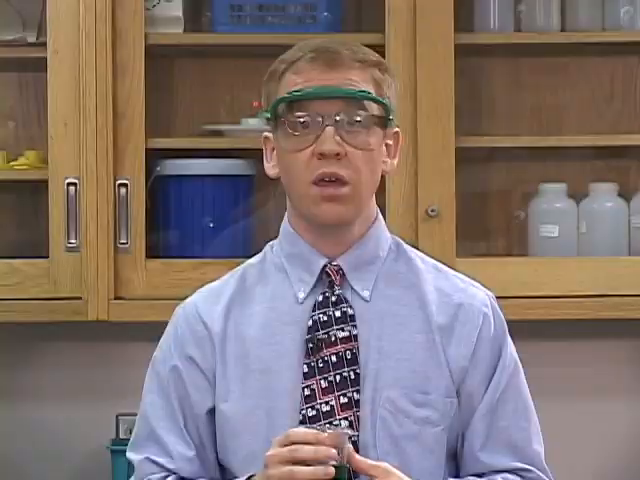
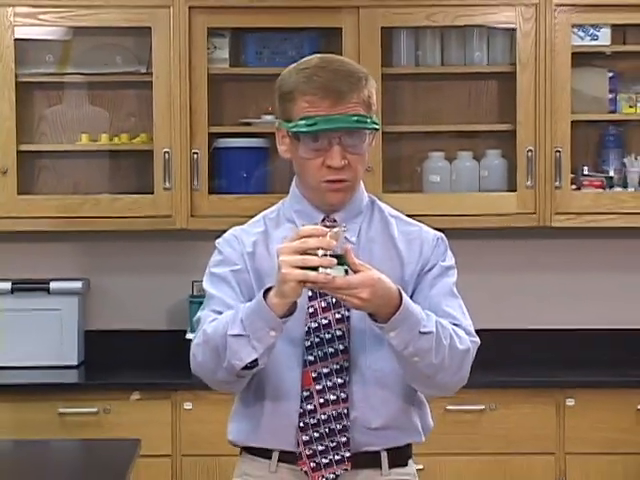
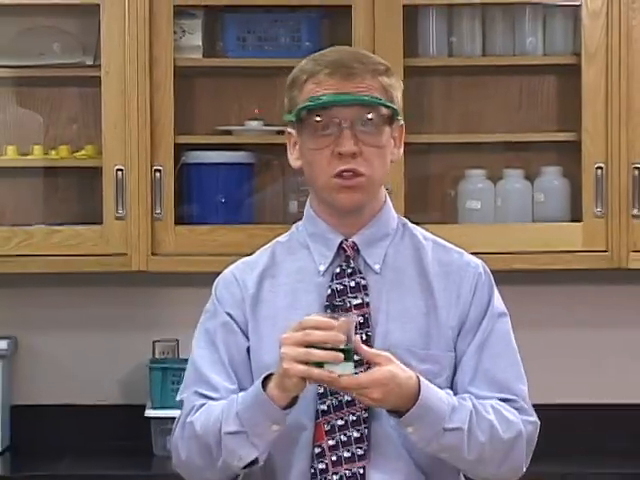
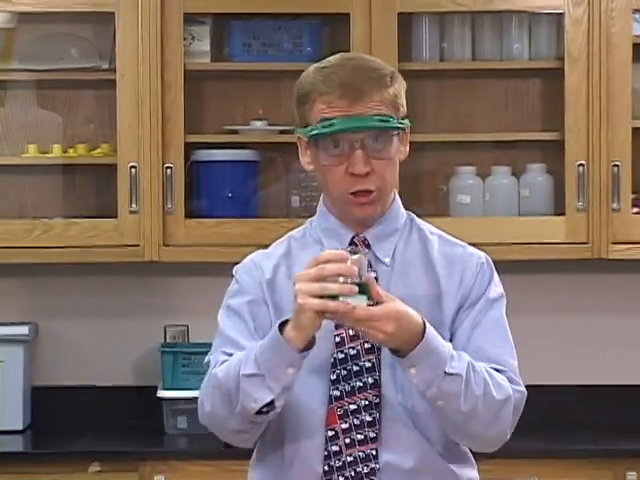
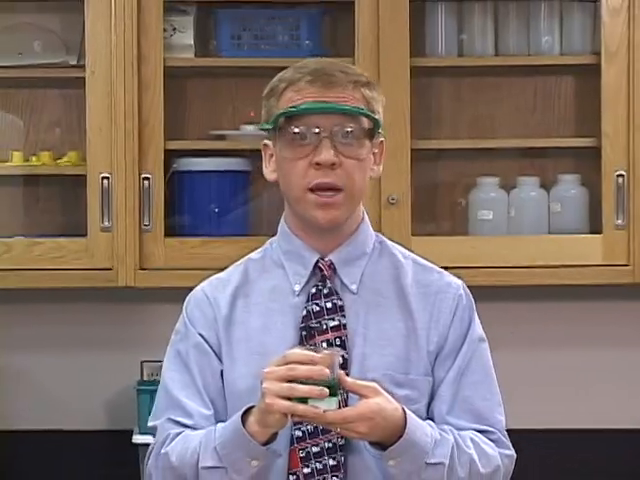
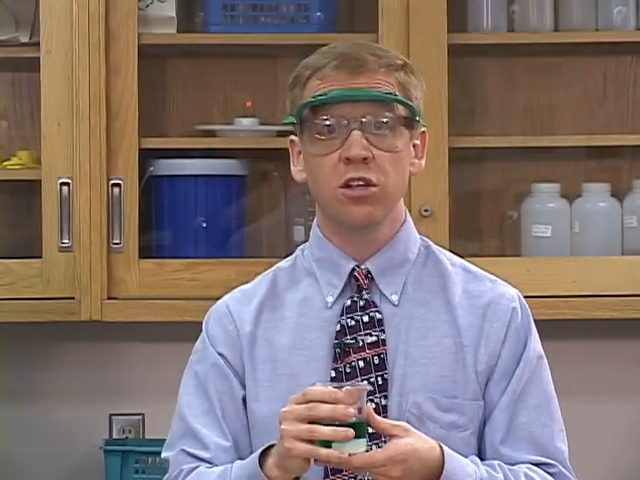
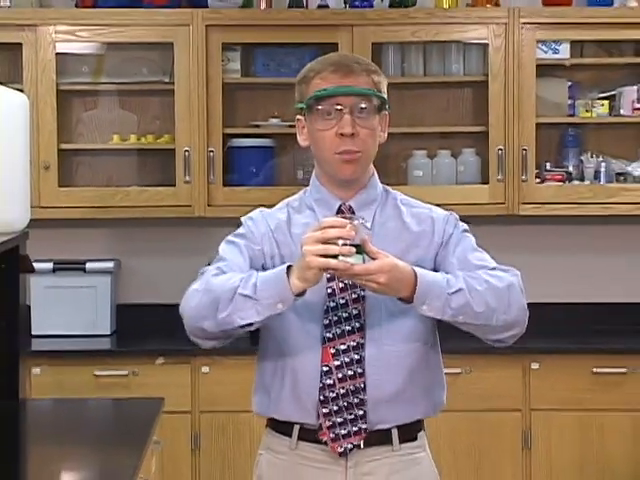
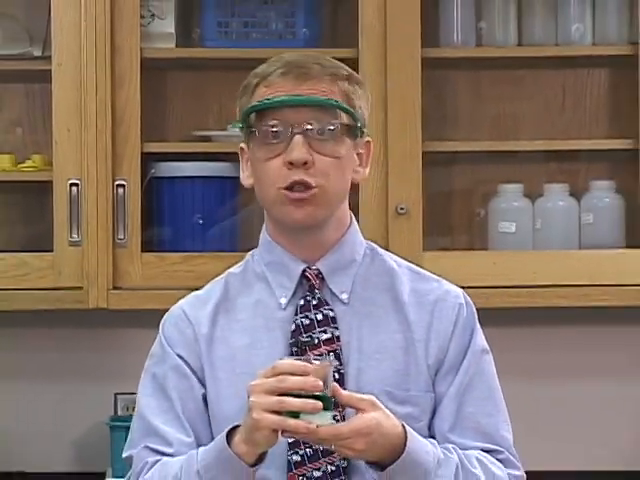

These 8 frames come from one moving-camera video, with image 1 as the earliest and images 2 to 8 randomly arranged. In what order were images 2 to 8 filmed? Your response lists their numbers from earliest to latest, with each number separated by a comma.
6, 8, 5, 3, 4, 2, 7
